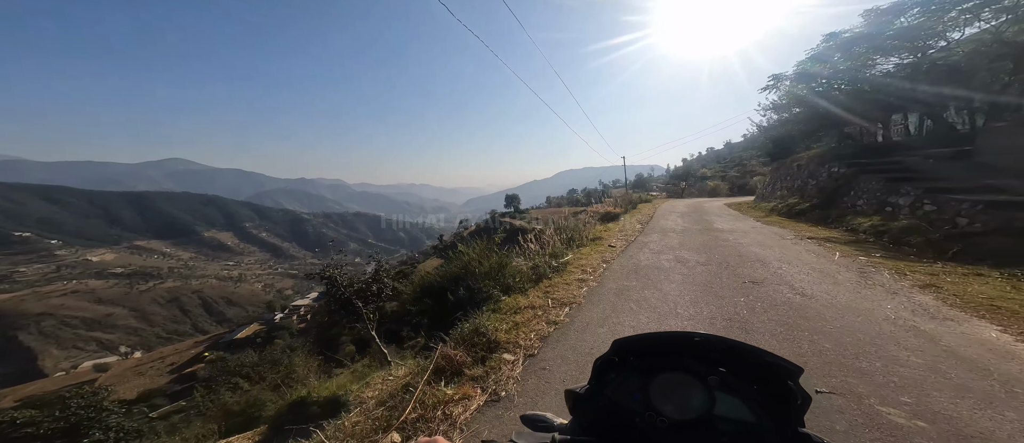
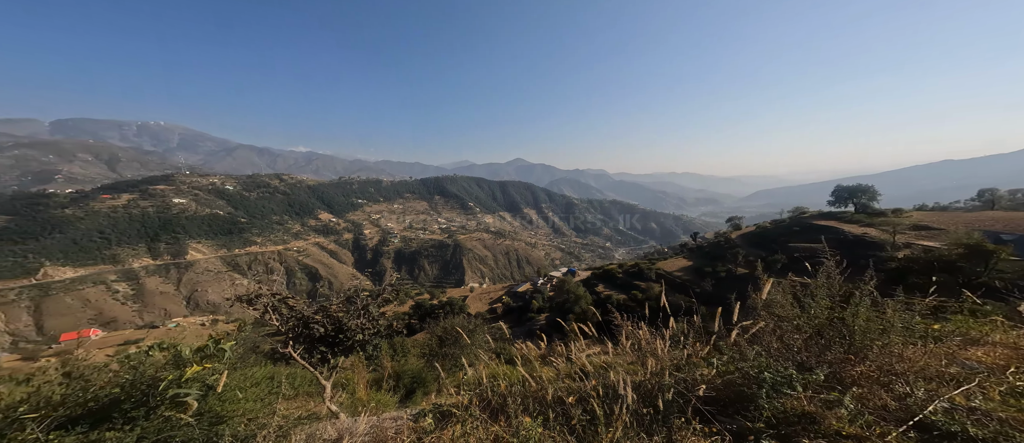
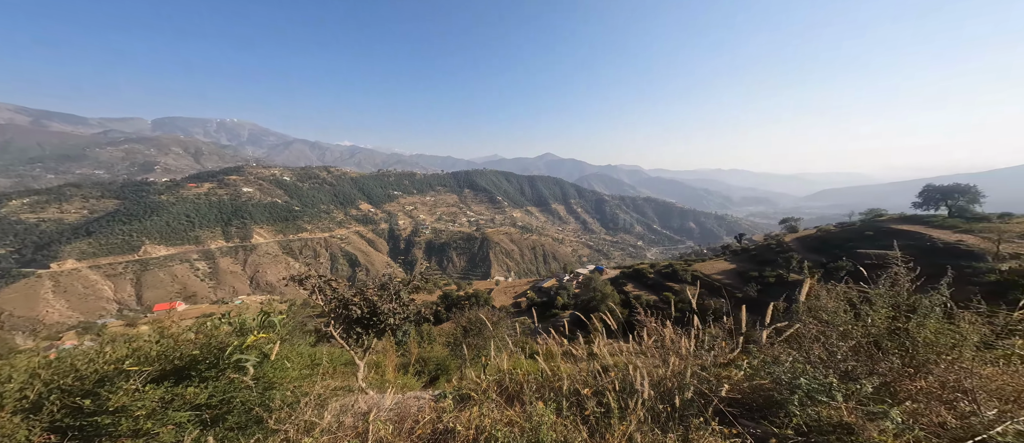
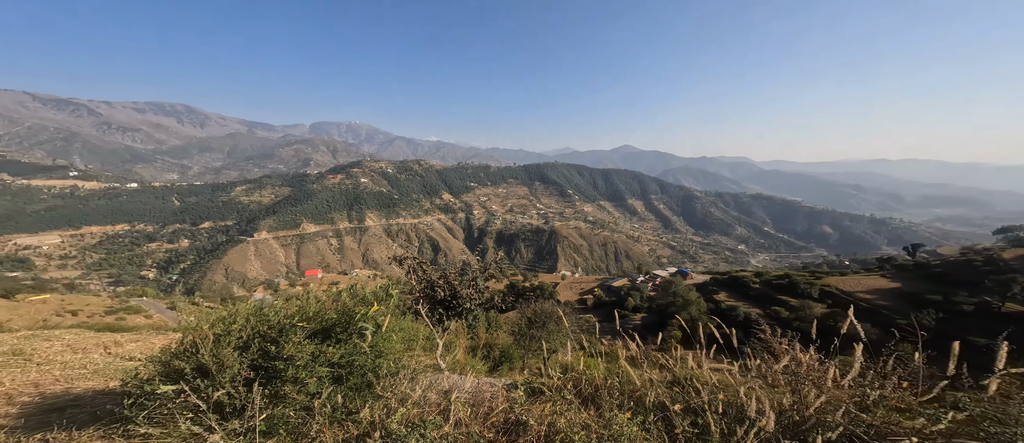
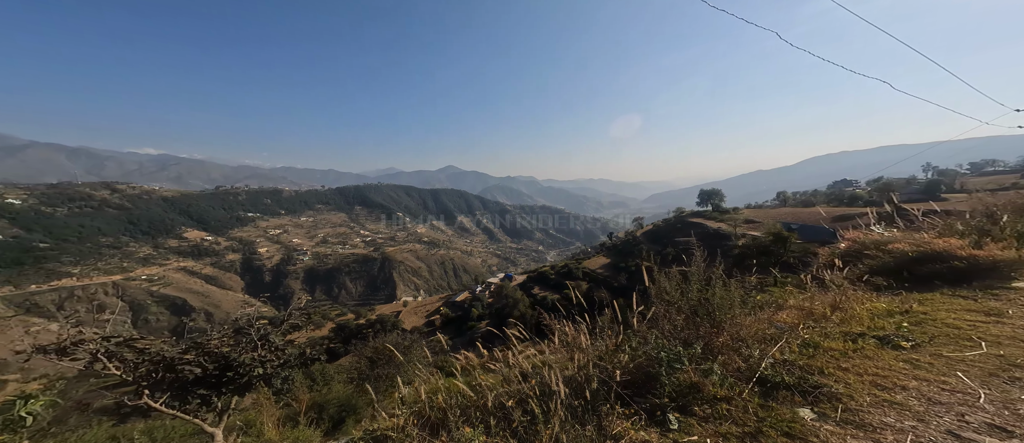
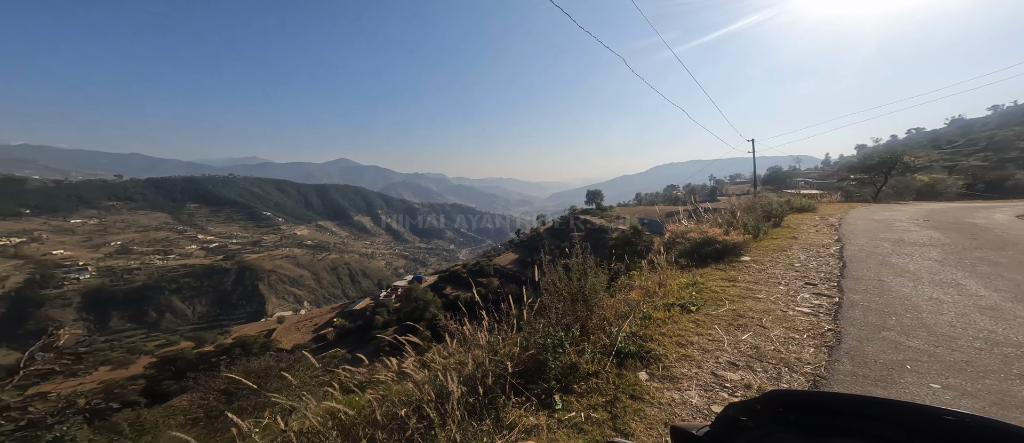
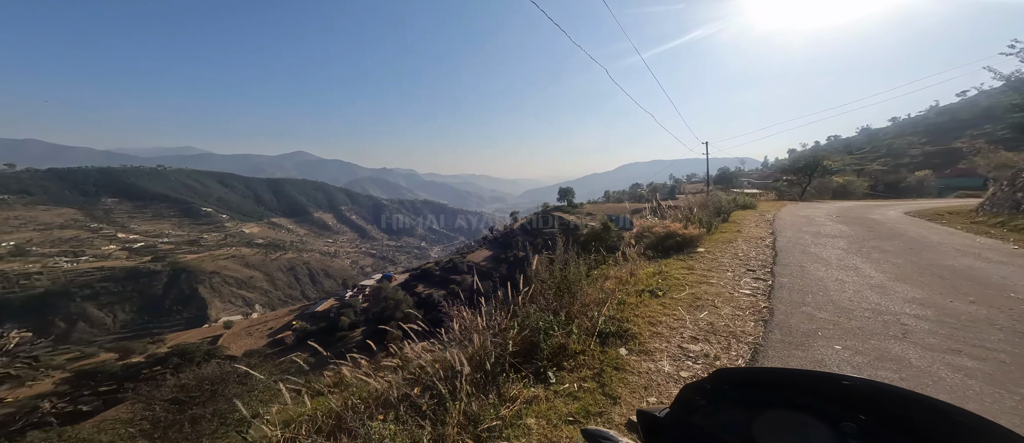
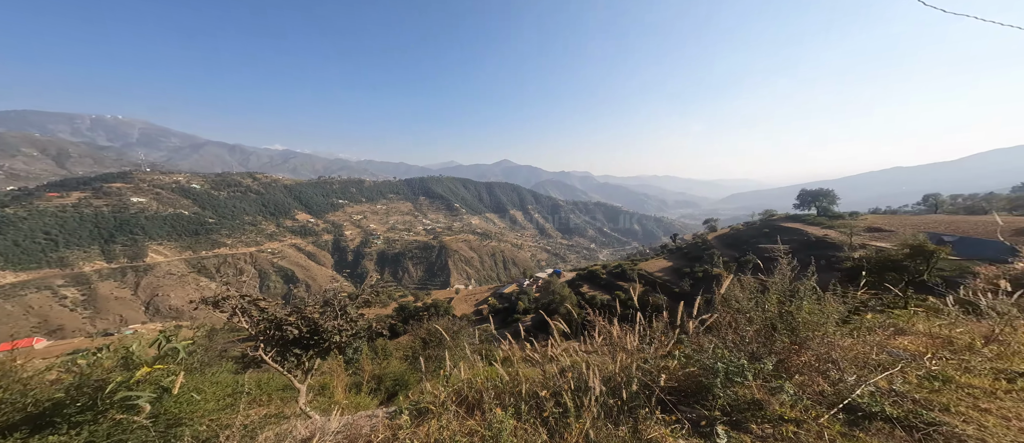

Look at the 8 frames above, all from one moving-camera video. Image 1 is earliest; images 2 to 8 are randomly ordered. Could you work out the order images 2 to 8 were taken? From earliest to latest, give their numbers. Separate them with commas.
7, 6, 5, 2, 4, 3, 8
